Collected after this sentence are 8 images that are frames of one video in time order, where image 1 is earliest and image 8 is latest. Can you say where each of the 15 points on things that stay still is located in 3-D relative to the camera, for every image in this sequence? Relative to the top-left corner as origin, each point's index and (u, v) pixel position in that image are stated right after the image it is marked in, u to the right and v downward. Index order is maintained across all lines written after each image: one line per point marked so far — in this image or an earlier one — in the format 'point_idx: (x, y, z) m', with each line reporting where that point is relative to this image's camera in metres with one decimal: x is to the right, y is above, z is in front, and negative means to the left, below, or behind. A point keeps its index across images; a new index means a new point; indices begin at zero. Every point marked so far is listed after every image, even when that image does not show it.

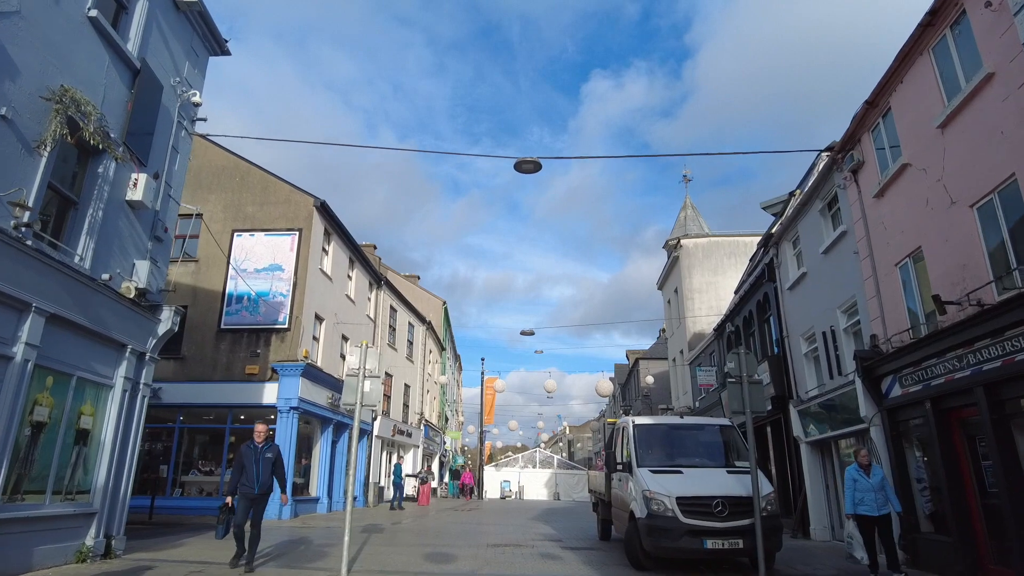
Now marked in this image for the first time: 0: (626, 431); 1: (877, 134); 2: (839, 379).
0: (+1.9, -2.3, +10.9) m
1: (+5.5, +2.4, +10.2) m
2: (+5.7, -1.6, +11.7) m
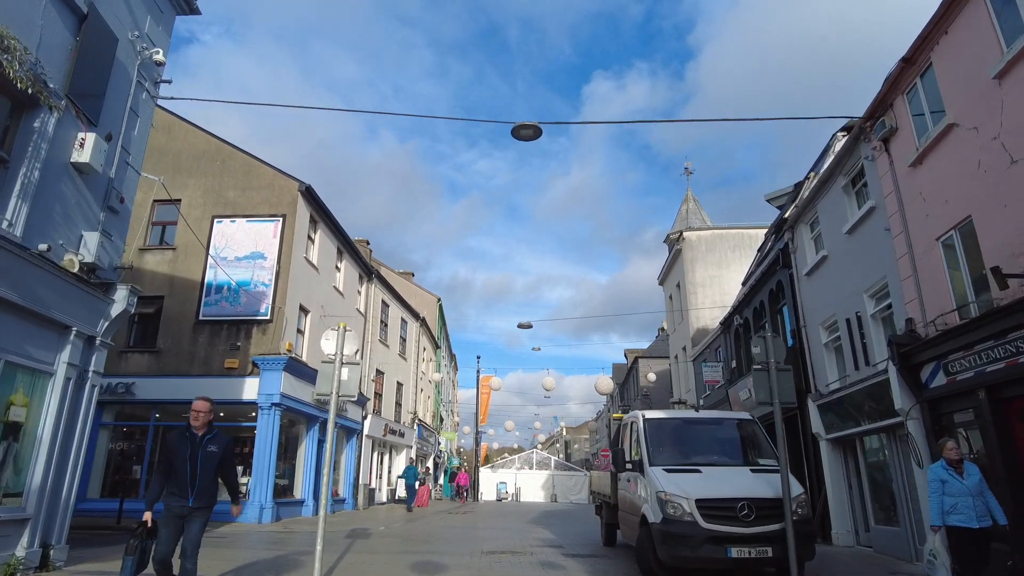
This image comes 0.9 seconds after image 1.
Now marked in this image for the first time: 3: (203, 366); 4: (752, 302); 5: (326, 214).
0: (+1.8, -2.1, +9.9) m
1: (+5.5, +2.6, +9.2) m
2: (+5.7, -1.3, +10.7) m
3: (-7.6, -1.9, +16.5) m
4: (+6.4, -0.4, +17.7) m
5: (-5.4, +2.2, +19.3) m
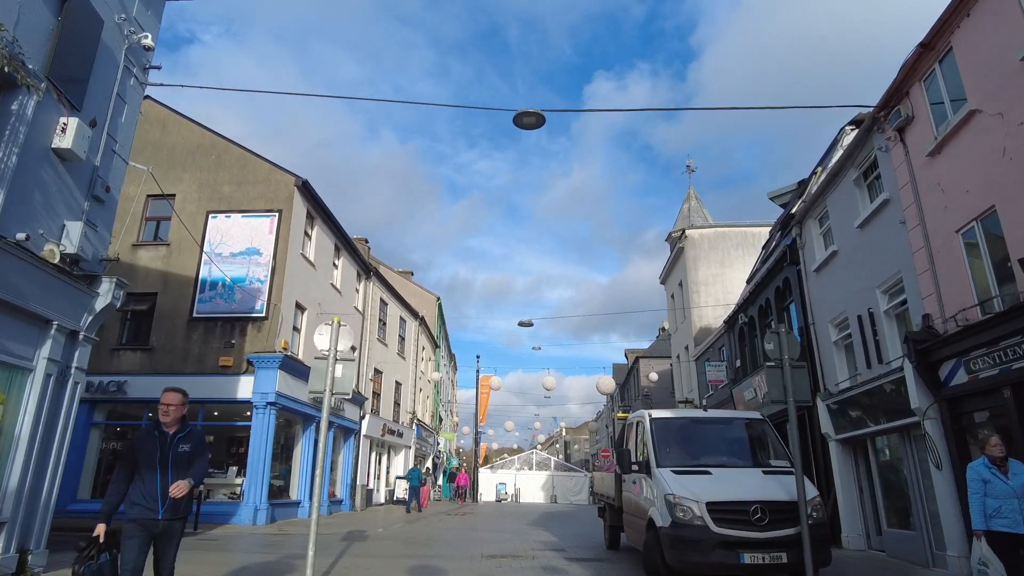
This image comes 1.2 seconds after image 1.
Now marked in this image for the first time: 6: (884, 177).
0: (+1.9, -2.0, +9.6) m
1: (+5.5, +2.7, +8.8) m
2: (+5.7, -1.2, +10.3) m
3: (-7.6, -1.8, +16.1) m
4: (+6.4, -0.3, +17.4) m
5: (-5.4, +2.3, +18.9) m
6: (+5.6, +1.7, +10.0) m
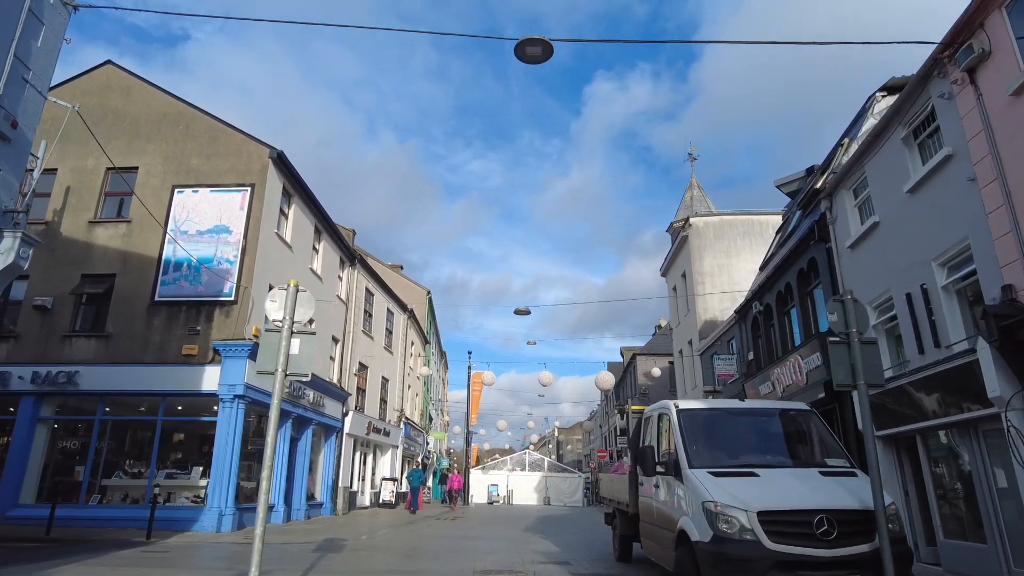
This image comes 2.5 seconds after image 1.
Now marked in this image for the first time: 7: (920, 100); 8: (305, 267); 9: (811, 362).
0: (+1.8, -1.6, +8.1) m
1: (+5.5, +3.1, +7.4) m
2: (+5.7, -0.9, +8.9) m
3: (-7.7, -1.4, +14.5) m
4: (+6.3, +0.1, +15.9) m
5: (-5.5, +2.7, +17.3) m
6: (+5.6, +2.0, +8.5) m
7: (+5.6, +2.6, +9.2) m
8: (-5.6, +0.6, +18.1) m
9: (+6.0, -1.5, +13.3) m
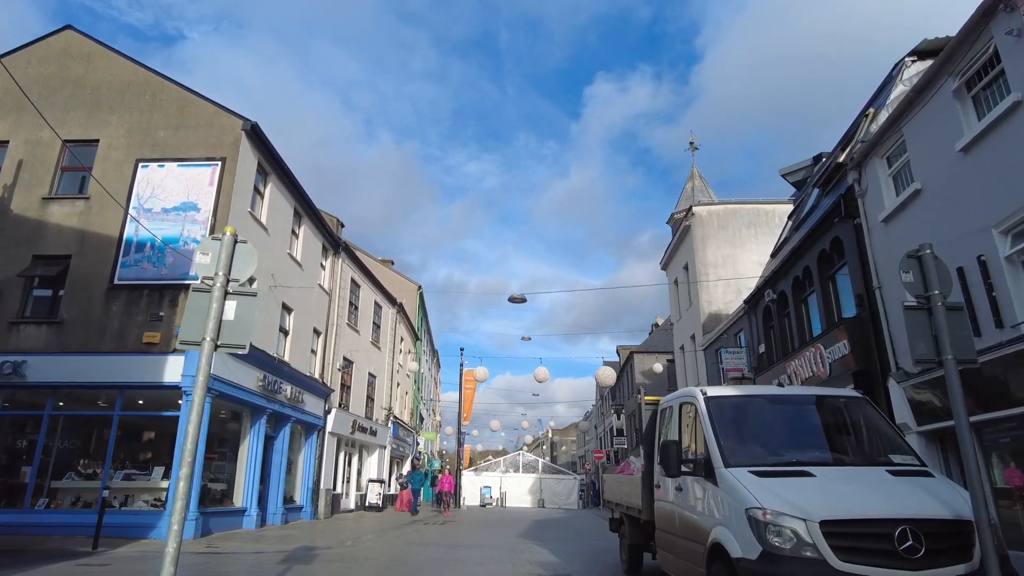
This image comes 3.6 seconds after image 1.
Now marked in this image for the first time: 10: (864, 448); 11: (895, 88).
0: (+1.8, -1.2, +6.8) m
1: (+5.5, +3.4, +6.2) m
2: (+5.6, -0.5, +7.7) m
3: (-7.8, -1.1, +13.2) m
4: (+6.2, +0.4, +14.7) m
5: (-5.6, +3.0, +16.0) m
6: (+5.5, +2.4, +7.3) m
7: (+5.6, +2.9, +8.0) m
8: (-5.8, +0.9, +16.8) m
9: (+5.9, -1.2, +12.1) m
10: (+3.2, -1.4, +6.0) m
11: (+7.0, +3.7, +12.2) m
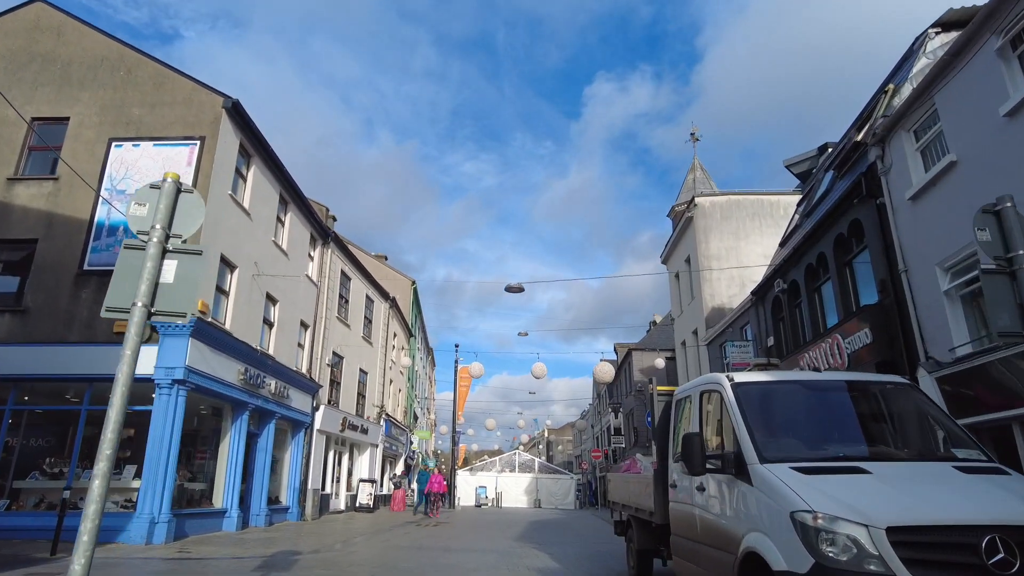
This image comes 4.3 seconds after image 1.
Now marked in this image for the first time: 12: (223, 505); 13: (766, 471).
0: (+1.8, -1.0, +6.0) m
1: (+5.5, +3.7, +5.4) m
2: (+5.6, -0.3, +6.9) m
3: (-7.9, -0.8, +12.3) m
4: (+6.1, +0.6, +13.9) m
5: (-5.7, +3.3, +15.2) m
6: (+5.5, +2.6, +6.6) m
7: (+5.6, +3.2, +7.2) m
8: (-5.8, +1.2, +15.9) m
9: (+5.8, -0.9, +11.3) m
10: (+3.1, -1.2, +5.2) m
11: (+7.0, +3.9, +11.5) m
12: (-6.0, -4.6, +14.0) m
13: (+1.8, -1.3, +4.6) m
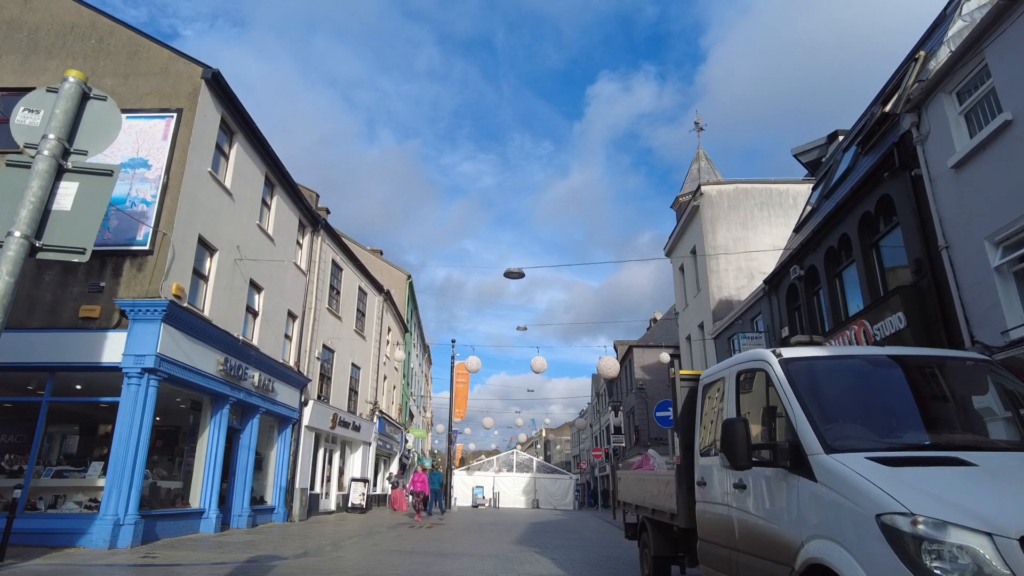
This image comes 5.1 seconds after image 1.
0: (+1.8, -0.7, +5.1) m
1: (+5.5, +4.0, +4.5) m
2: (+5.6, 0.0, +6.0) m
3: (-7.9, -0.5, +11.3) m
4: (+6.1, +0.9, +13.0) m
5: (-5.7, +3.6, +14.2) m
6: (+5.5, +2.9, +5.6) m
7: (+5.6, +3.5, +6.3) m
8: (-5.9, +1.5, +14.9) m
9: (+5.8, -0.6, +10.4) m
10: (+3.2, -0.9, +4.3) m
11: (+7.0, +4.2, +10.5) m
12: (-6.1, -4.3, +13.0) m
13: (+1.8, -1.0, +3.7) m
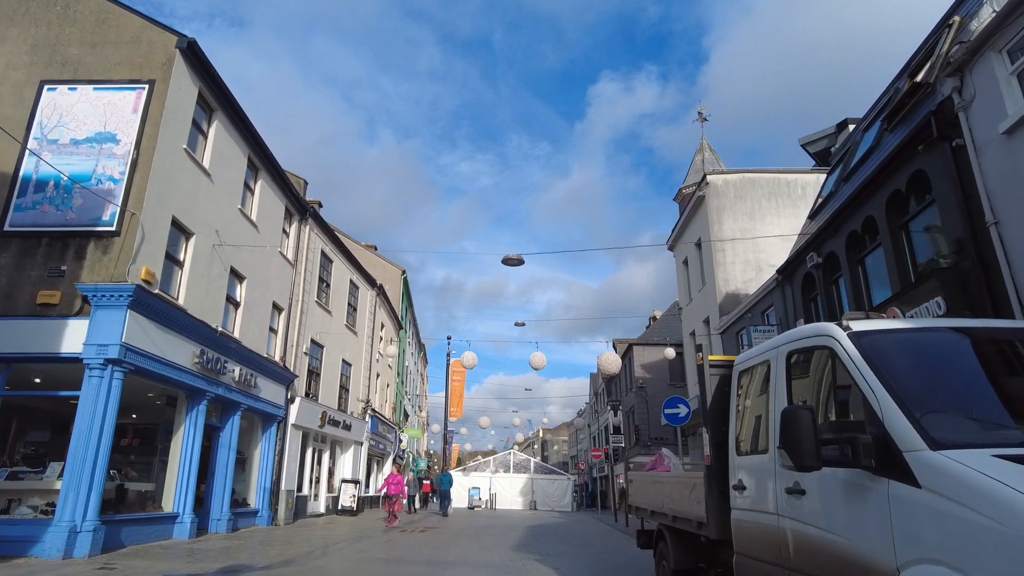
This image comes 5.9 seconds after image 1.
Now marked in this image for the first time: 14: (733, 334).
0: (+1.8, -0.5, +4.2) m
1: (+5.6, +4.2, +3.6) m
2: (+5.6, +0.2, +5.1) m
3: (-7.9, -0.2, +10.4) m
4: (+6.1, +1.1, +12.1) m
5: (-5.7, +3.8, +13.3) m
6: (+5.5, +3.1, +4.7) m
7: (+5.6, +3.7, +5.4) m
8: (-5.9, +1.7, +14.0) m
9: (+5.8, -0.4, +9.5) m
10: (+3.2, -0.7, +3.4) m
11: (+7.0, +4.4, +9.7) m
12: (-6.1, -4.0, +12.1) m
13: (+1.8, -0.7, +2.8) m
14: (+6.5, -1.4, +19.6) m
